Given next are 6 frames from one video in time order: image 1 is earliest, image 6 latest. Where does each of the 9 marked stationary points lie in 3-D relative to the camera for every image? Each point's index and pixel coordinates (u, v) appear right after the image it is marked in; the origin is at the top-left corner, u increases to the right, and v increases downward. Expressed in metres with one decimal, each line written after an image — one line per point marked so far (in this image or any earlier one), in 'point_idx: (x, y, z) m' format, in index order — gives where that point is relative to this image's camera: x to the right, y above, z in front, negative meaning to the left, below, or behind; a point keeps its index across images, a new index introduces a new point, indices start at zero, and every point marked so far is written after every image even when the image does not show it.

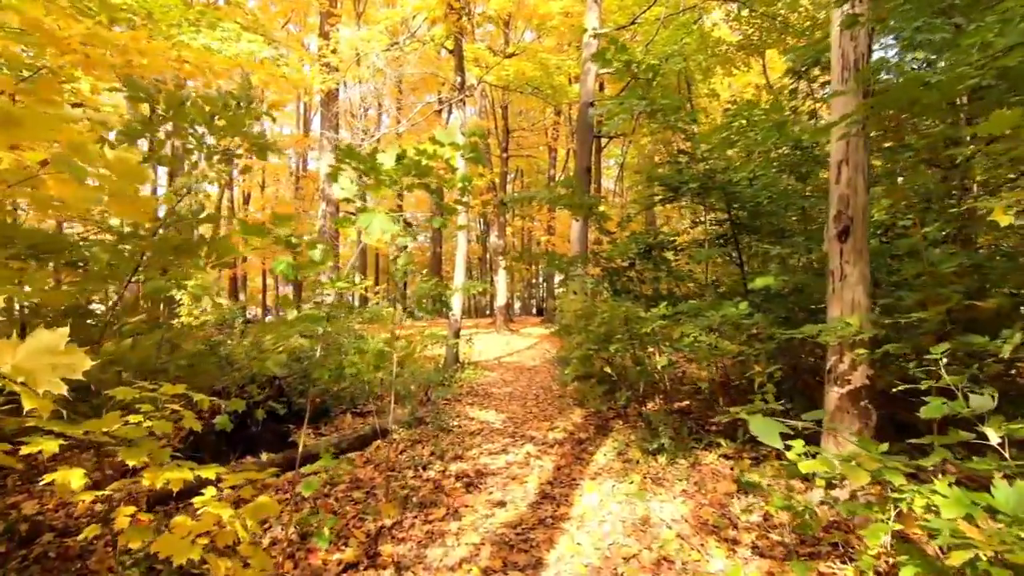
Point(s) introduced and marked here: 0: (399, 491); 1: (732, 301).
0: (-0.9, -1.7, +4.5) m
1: (+2.1, -0.1, +5.1) m
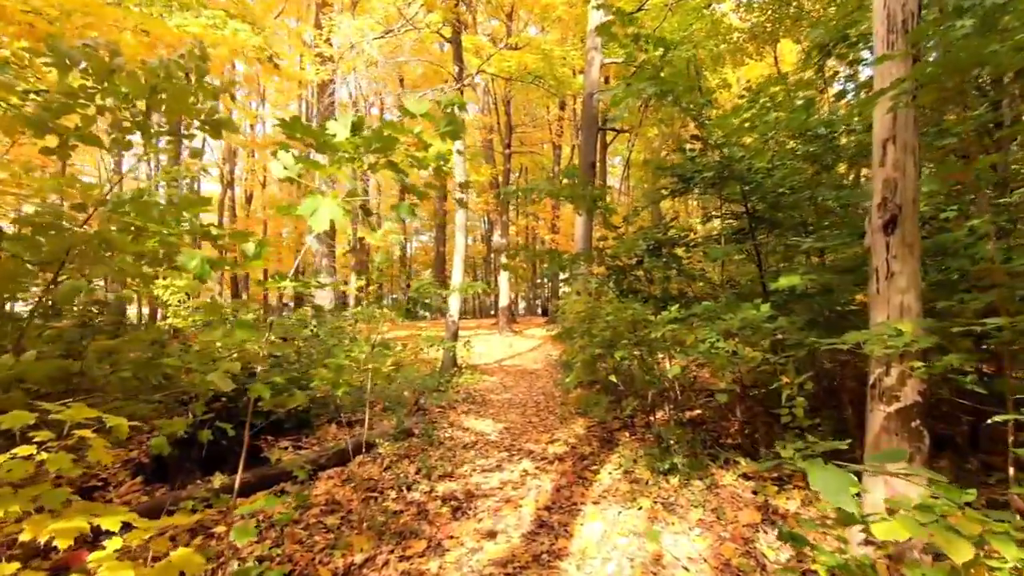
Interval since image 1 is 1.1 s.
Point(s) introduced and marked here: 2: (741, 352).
0: (-1.0, -1.7, +4.0) m
1: (+2.0, -0.1, +4.5) m
2: (+1.7, -0.5, +4.0) m
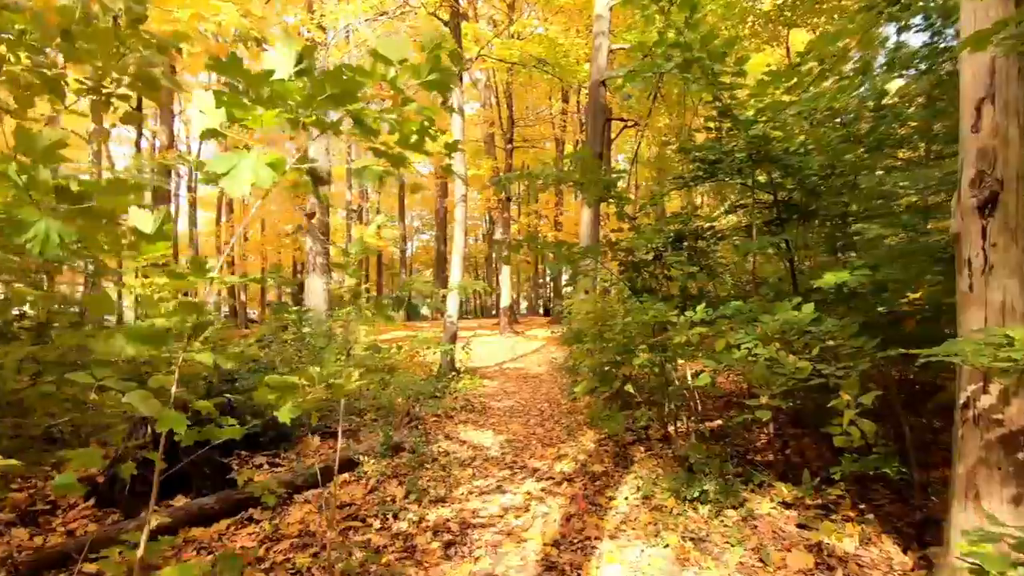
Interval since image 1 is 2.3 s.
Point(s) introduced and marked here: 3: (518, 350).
0: (-1.0, -1.7, +3.4) m
1: (+2.1, -0.1, +3.9) m
2: (+1.7, -0.5, +3.4) m
3: (+0.1, -1.5, +13.0) m
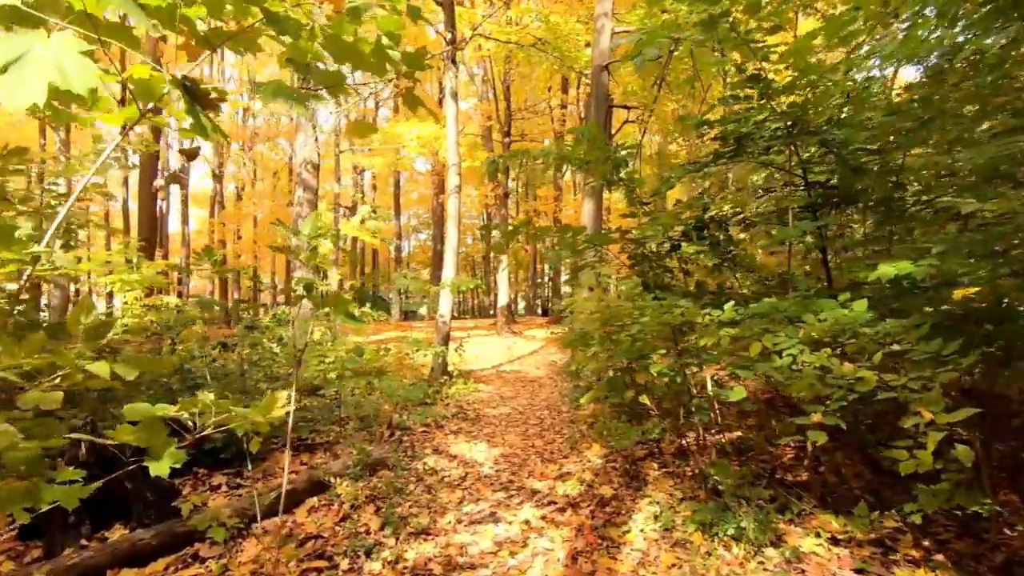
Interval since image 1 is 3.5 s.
0: (-1.0, -1.6, +2.8) m
1: (+2.0, -0.1, +3.3) m
2: (+1.7, -0.4, +2.8) m
3: (+0.1, -1.5, +12.3) m
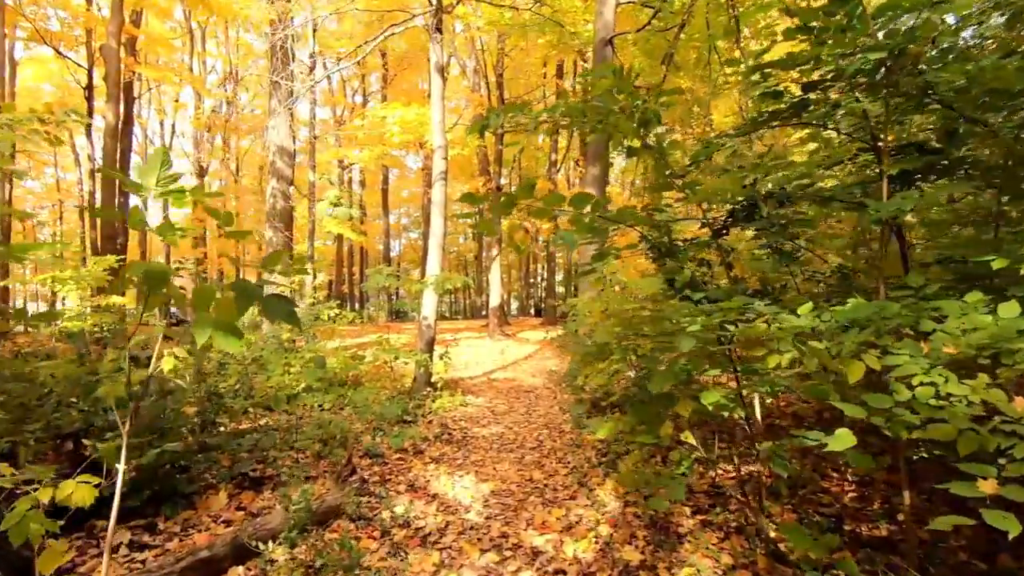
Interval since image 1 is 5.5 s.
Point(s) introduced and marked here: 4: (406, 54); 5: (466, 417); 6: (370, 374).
0: (-1.0, -1.6, +1.7) m
1: (+2.0, -0.1, +2.3) m
2: (+1.7, -0.4, +1.8) m
3: (-0.1, -1.4, +11.3) m
4: (-3.5, +7.6, +17.5) m
5: (-0.6, -1.7, +6.8) m
6: (-2.0, -1.2, +7.4) m
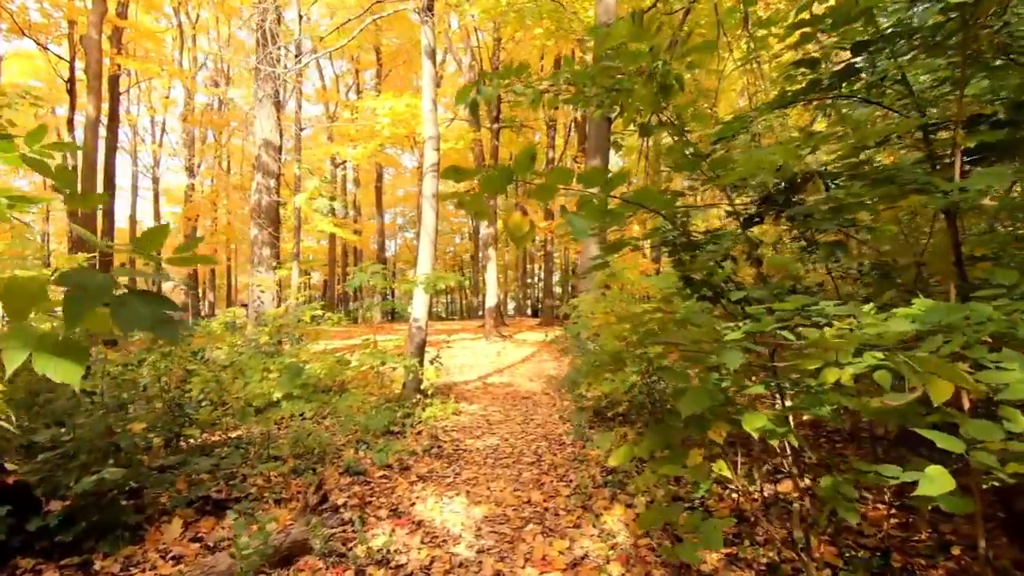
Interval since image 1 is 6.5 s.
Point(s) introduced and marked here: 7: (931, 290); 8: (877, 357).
0: (-1.0, -1.6, +1.2) m
1: (+2.0, 0.0, +1.9) m
2: (+1.7, -0.4, +1.4) m
3: (-0.1, -1.4, +10.8) m
4: (-3.6, +7.6, +17.0) m
5: (-0.6, -1.6, +6.3) m
6: (-2.0, -1.2, +6.9) m
7: (+2.2, 0.0, +2.7) m
8: (+1.3, -0.3, +1.9) m
